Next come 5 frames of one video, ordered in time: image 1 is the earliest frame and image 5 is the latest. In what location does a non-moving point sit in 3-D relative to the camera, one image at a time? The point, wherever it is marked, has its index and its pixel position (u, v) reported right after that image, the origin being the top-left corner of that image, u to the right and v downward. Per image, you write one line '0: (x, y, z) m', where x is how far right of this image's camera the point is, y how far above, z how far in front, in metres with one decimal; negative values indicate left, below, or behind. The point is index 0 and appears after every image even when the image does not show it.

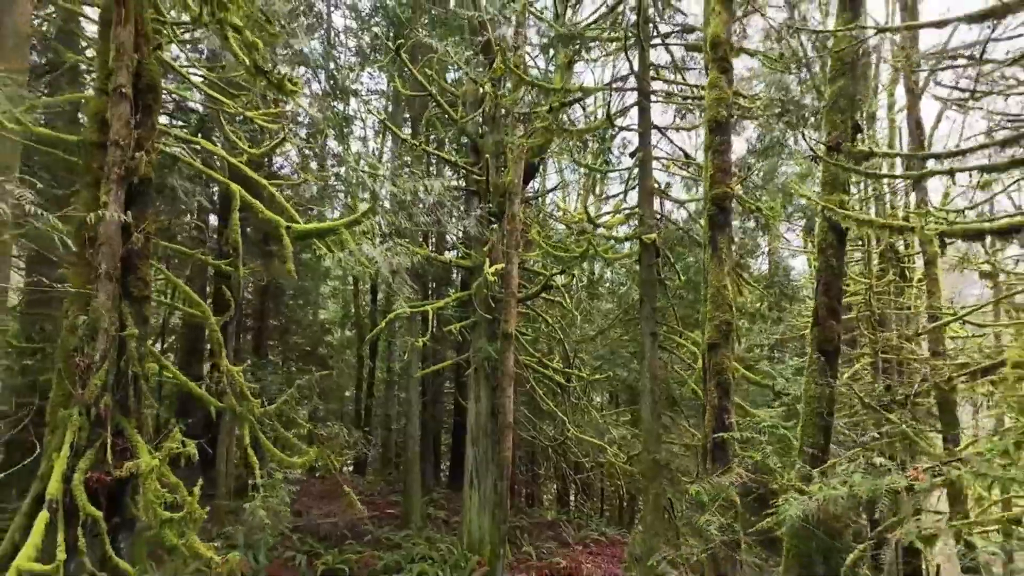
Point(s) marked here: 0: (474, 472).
0: (-0.6, -2.7, +9.3) m
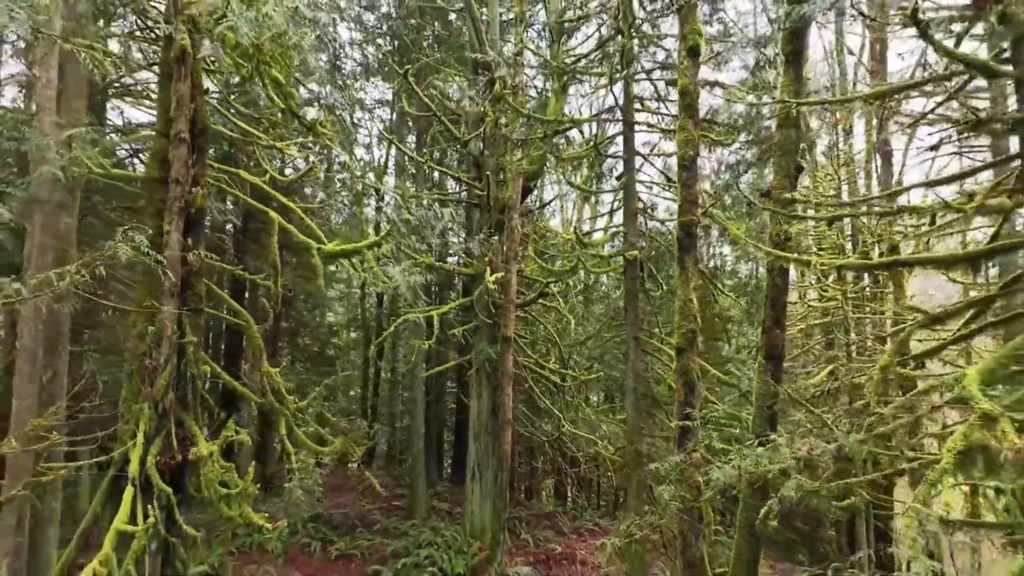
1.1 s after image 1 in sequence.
0: (-0.6, -2.8, +10.2) m
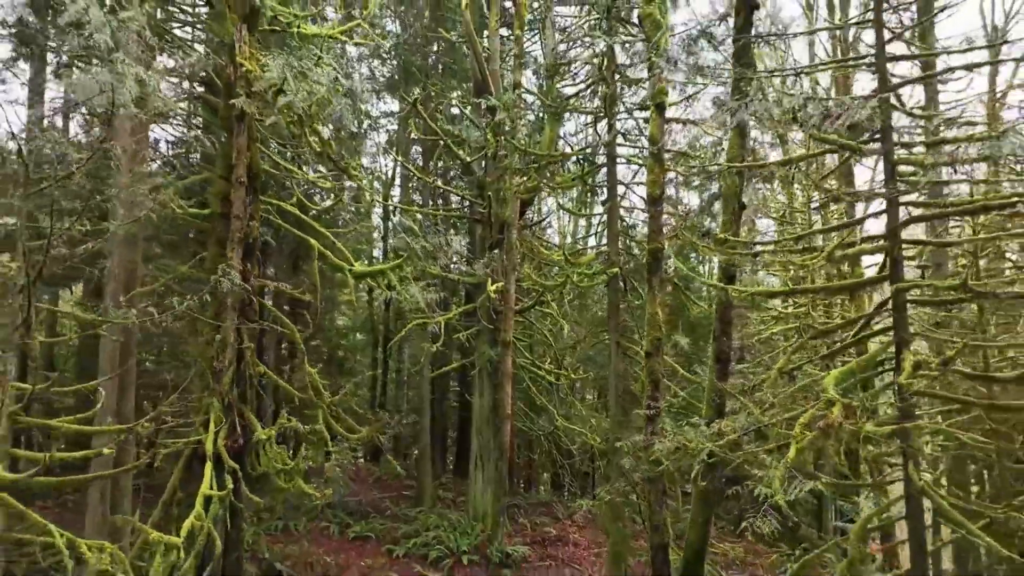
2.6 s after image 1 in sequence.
0: (-0.6, -2.9, +11.3) m
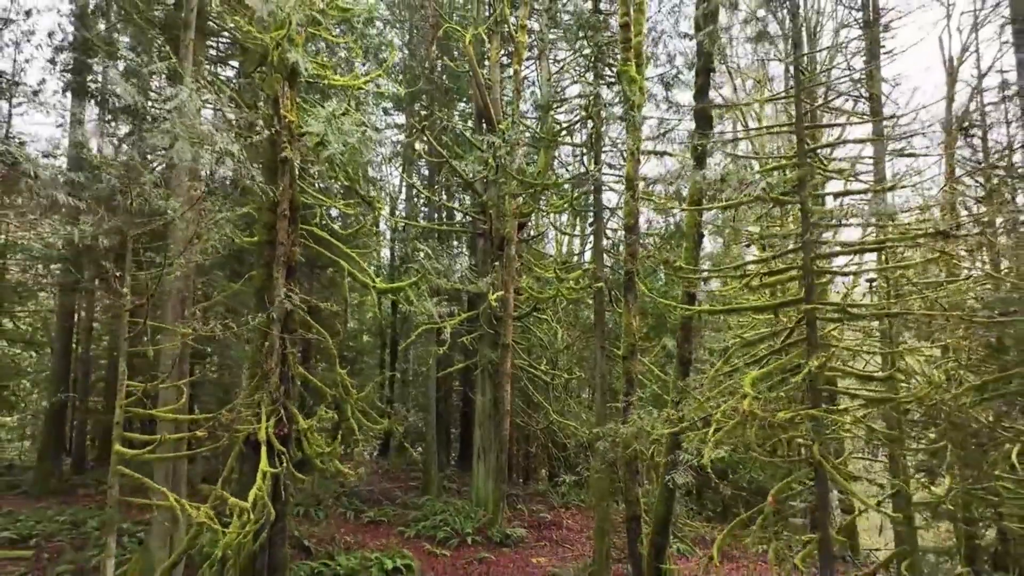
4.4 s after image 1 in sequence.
0: (-0.6, -3.1, +12.6) m
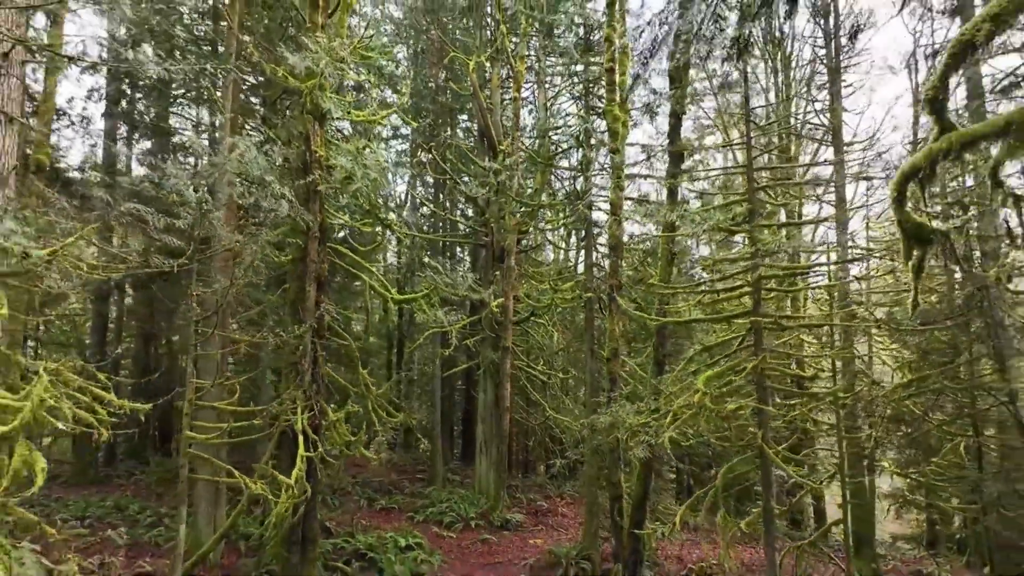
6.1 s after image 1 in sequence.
0: (-0.6, -3.3, +13.8) m
